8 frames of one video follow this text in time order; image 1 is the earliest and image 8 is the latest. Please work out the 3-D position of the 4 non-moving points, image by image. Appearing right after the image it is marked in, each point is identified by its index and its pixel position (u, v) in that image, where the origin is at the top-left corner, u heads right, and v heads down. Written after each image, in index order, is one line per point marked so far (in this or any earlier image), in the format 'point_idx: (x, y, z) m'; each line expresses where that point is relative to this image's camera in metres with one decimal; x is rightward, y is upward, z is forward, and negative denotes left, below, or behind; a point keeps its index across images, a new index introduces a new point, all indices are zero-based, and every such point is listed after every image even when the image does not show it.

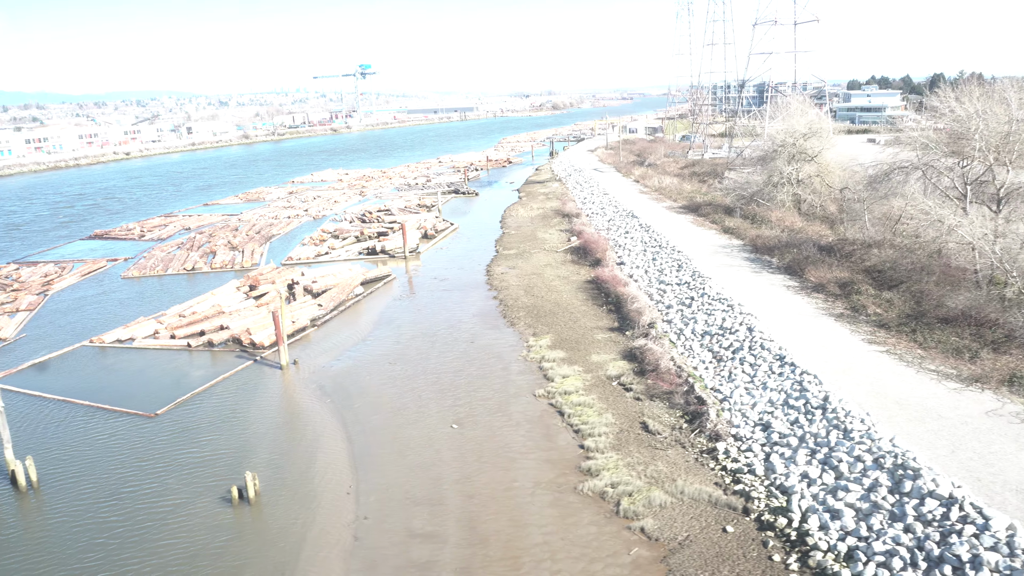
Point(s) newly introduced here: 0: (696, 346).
0: (+3.6, -1.1, +14.5) m
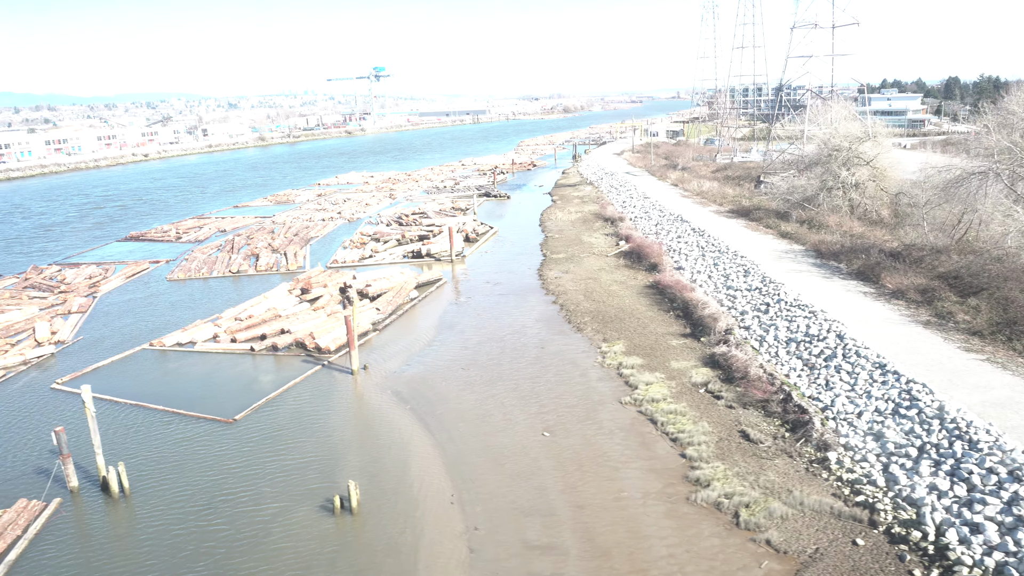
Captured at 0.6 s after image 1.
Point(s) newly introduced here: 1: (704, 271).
0: (+5.2, -1.3, +14.2) m
1: (+5.2, +0.5, +19.9) m
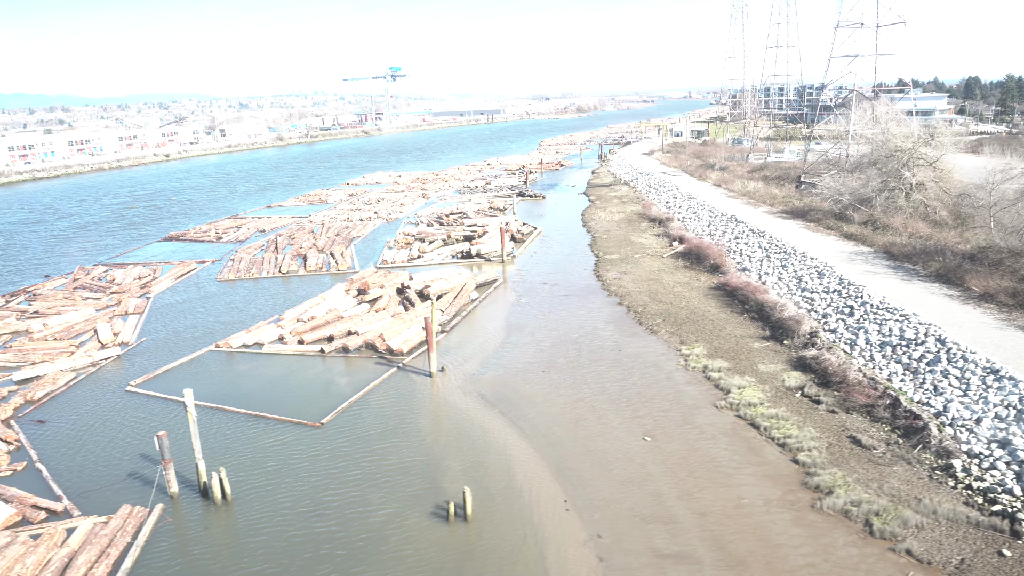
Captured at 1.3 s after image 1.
0: (+7.0, -1.3, +14.0) m
1: (+7.0, +0.4, +19.6) m
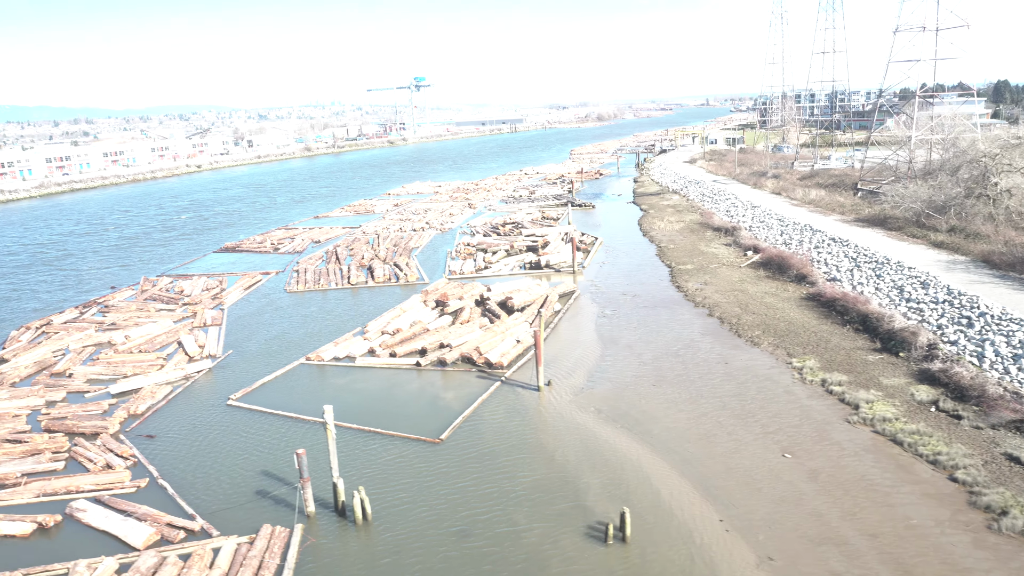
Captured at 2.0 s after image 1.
0: (+9.3, -1.5, +13.6) m
1: (+9.3, +0.2, +19.2) m
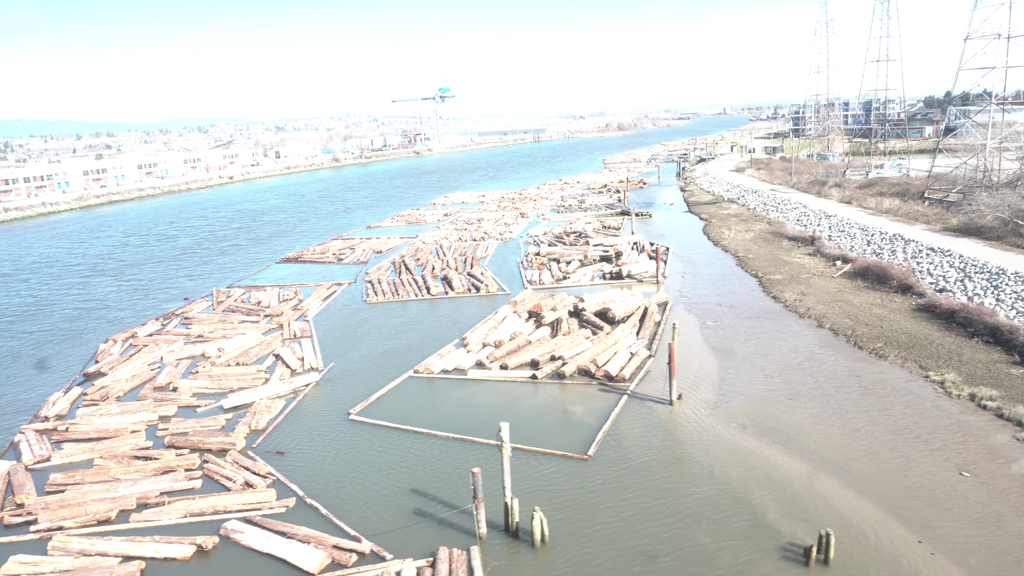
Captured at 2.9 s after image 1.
0: (+11.9, -1.7, +13.0) m
1: (+12.0, -0.1, +18.7) m
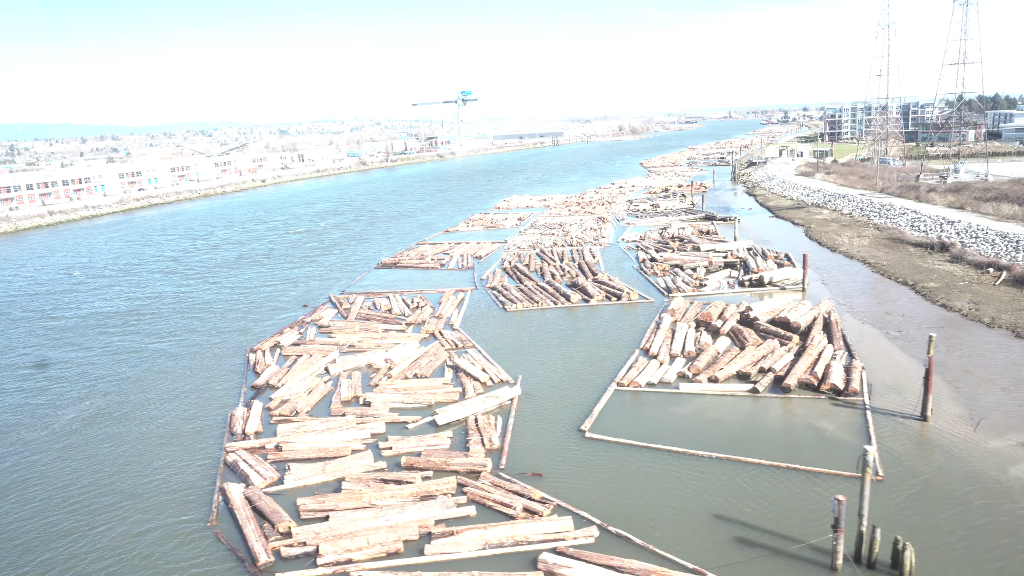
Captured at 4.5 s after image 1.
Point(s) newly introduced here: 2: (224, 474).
0: (+16.8, -1.9, +12.4) m
1: (+16.8, -0.3, +18.1) m
2: (-5.4, -3.5, +13.8) m
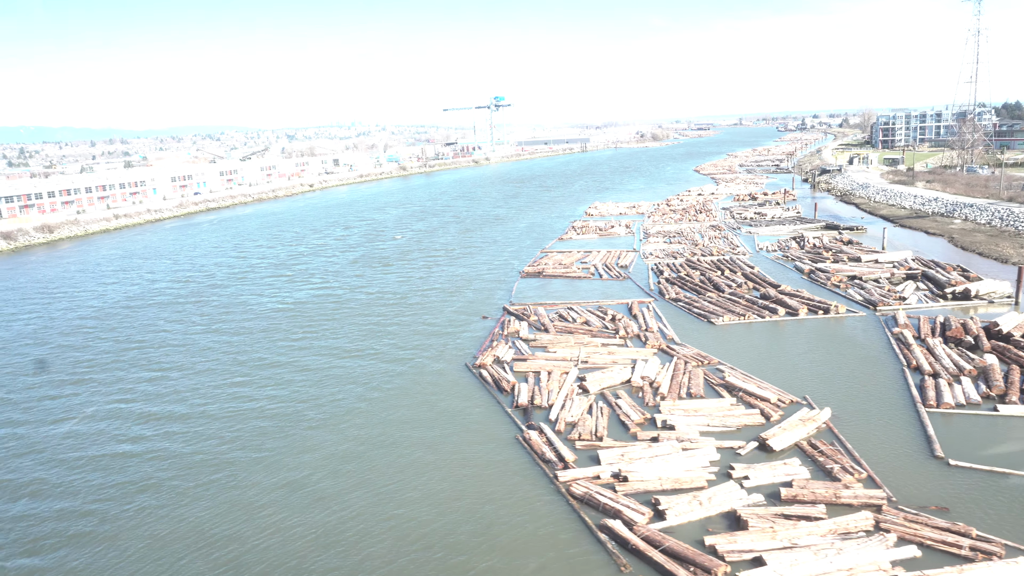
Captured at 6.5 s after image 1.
0: (+23.4, -2.2, +11.8) m
1: (+23.3, -0.7, +17.5) m
2: (+1.2, -3.8, +12.7) m
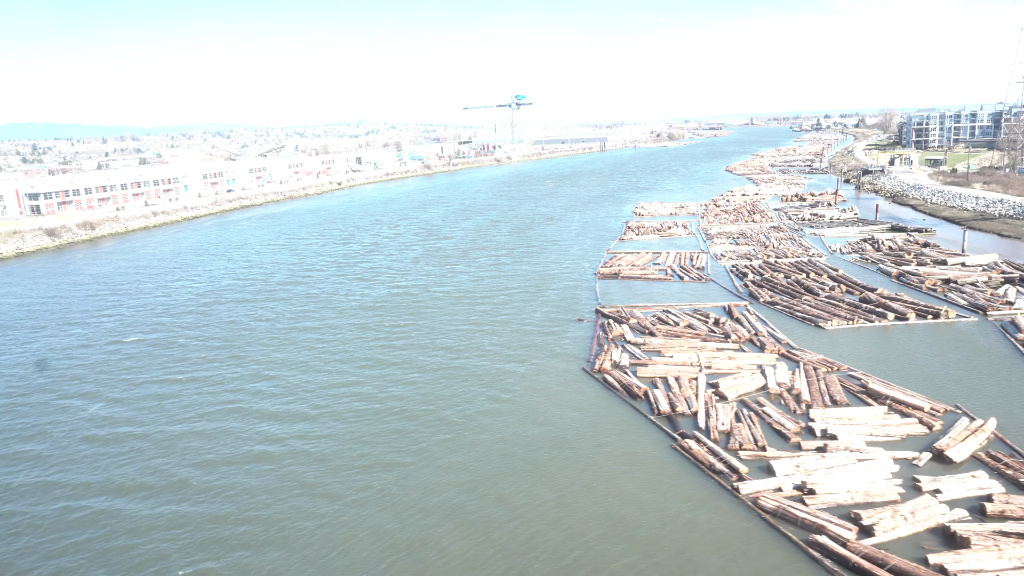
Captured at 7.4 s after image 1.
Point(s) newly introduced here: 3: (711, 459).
0: (+26.6, -2.5, +11.3) m
1: (+26.5, -1.0, +17.0) m
2: (+4.3, -3.9, +12.2) m
3: (+3.8, -3.3, +14.0) m
